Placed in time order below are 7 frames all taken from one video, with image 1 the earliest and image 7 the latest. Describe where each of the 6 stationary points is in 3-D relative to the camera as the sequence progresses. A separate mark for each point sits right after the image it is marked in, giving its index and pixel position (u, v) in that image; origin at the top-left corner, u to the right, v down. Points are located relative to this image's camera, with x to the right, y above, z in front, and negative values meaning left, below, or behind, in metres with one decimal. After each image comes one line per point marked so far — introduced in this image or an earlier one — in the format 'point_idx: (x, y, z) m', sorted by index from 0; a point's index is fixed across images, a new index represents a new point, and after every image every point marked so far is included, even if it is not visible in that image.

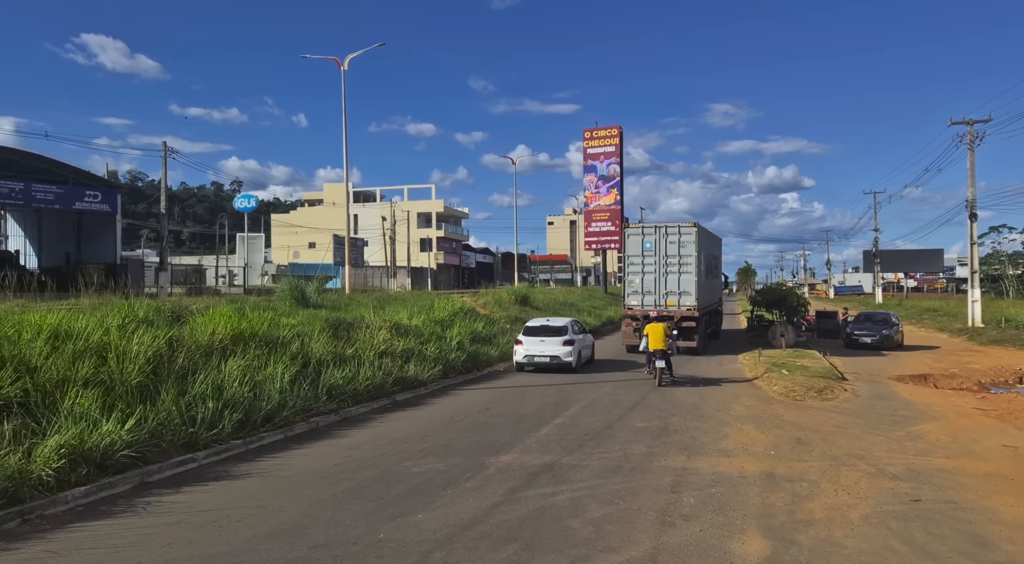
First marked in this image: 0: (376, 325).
0: (-2.9, -1.0, +17.2) m
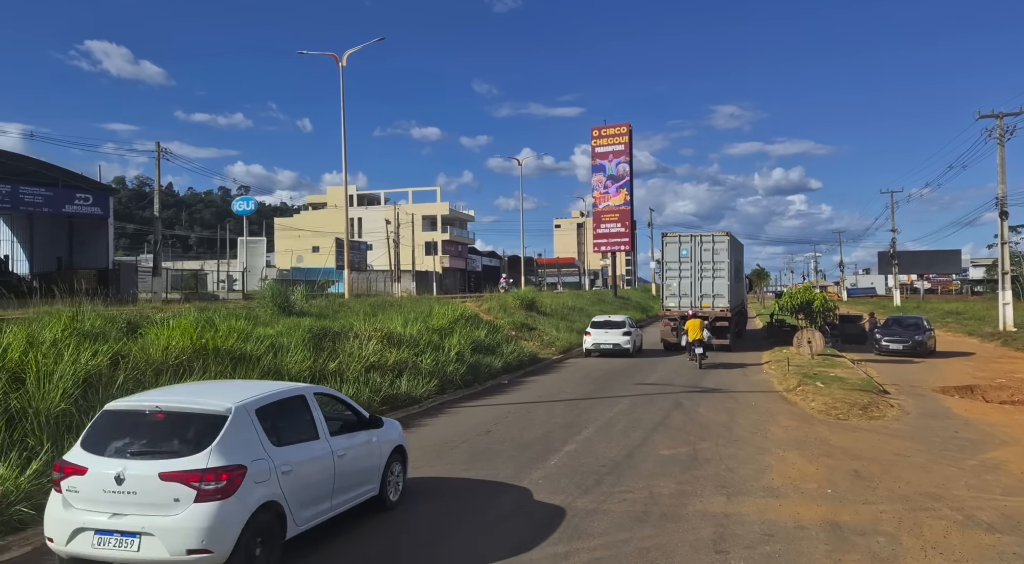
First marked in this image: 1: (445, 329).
0: (-2.8, -1.1, +15.5) m
1: (-1.6, -1.1, +19.4) m
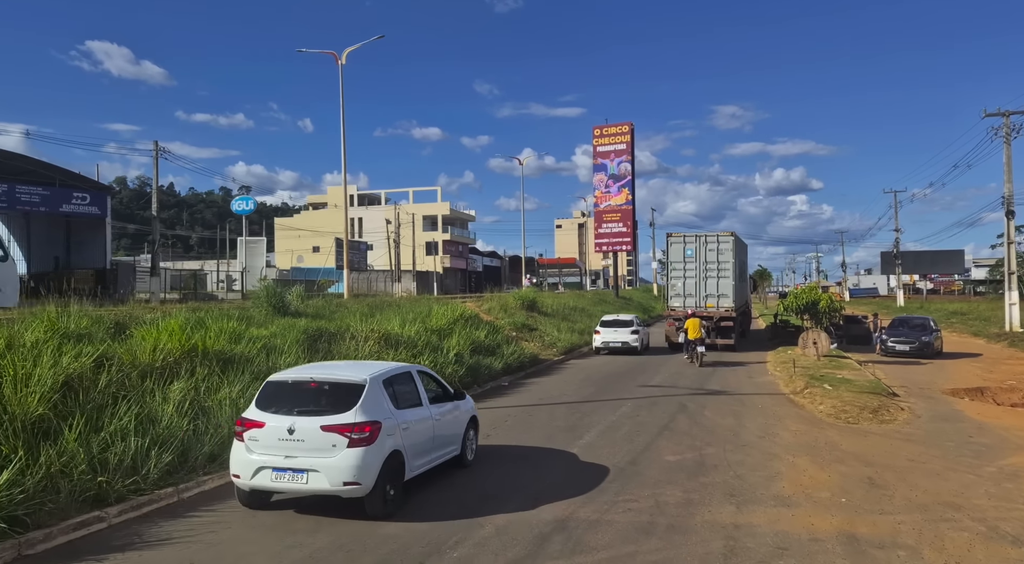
0: (-2.8, -1.0, +15.1) m
1: (-1.6, -1.1, +19.0) m
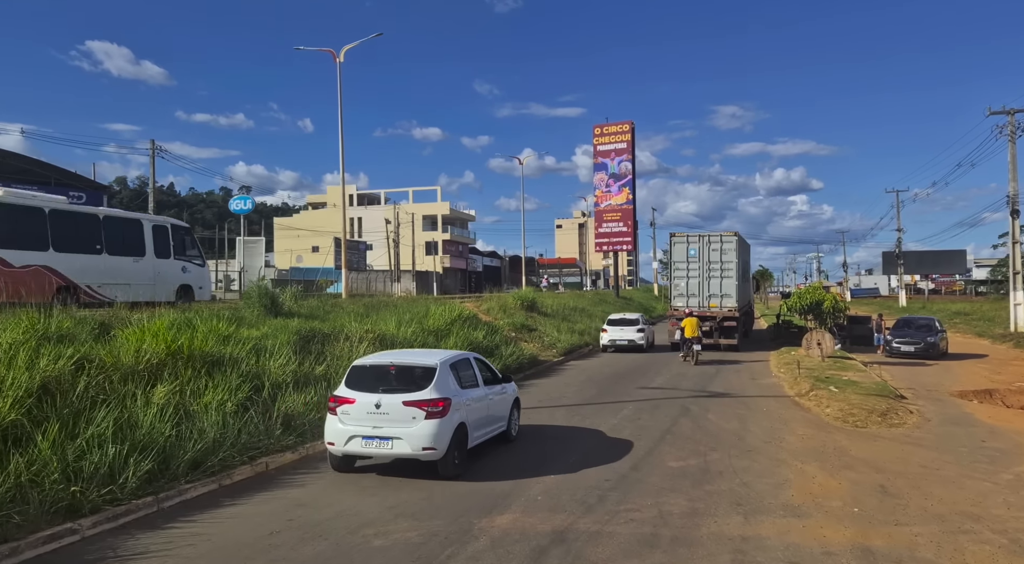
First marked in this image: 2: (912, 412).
0: (-2.9, -1.0, +14.7) m
1: (-1.6, -1.1, +18.7) m
2: (+6.9, -2.3, +13.9) m
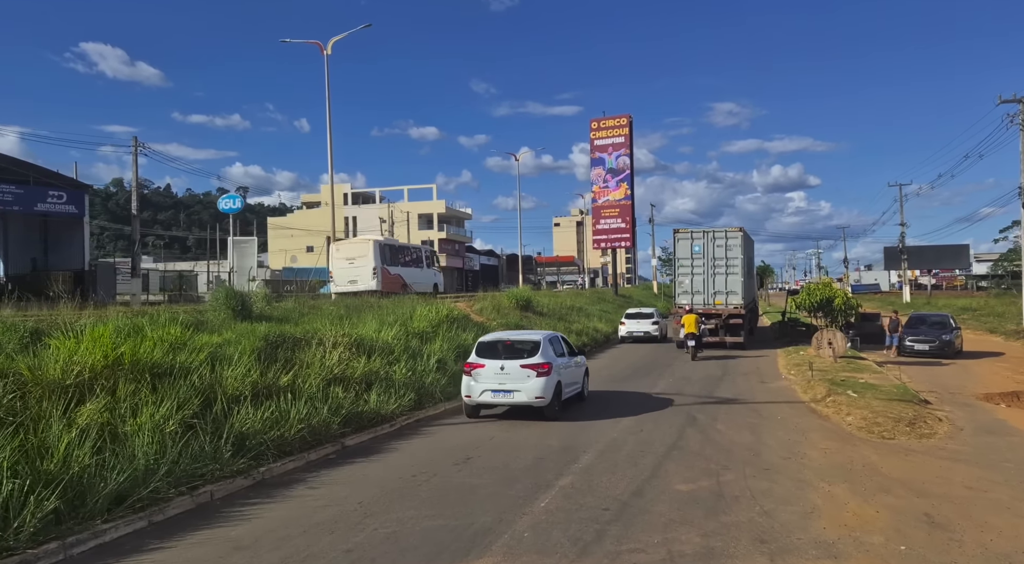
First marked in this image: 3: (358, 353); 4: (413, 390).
0: (-3.1, -1.0, +13.5) m
1: (-1.8, -1.1, +17.4) m
2: (+6.8, -2.2, +12.6) m
3: (-2.6, -1.2, +13.7) m
4: (-1.6, -1.8, +13.2) m
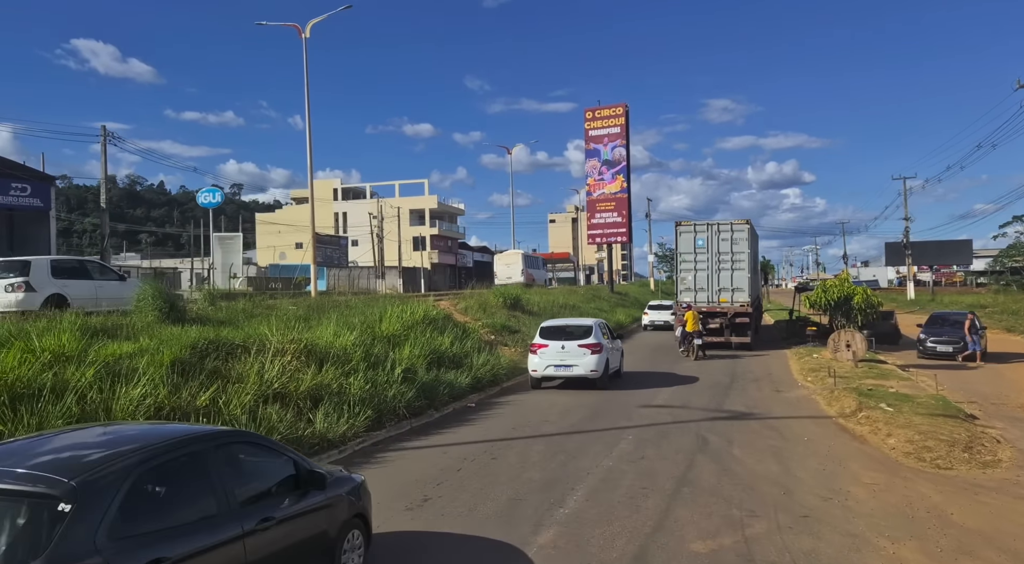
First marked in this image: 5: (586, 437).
0: (-3.4, -1.0, +11.4) m
1: (-2.2, -1.0, +15.3) m
2: (+6.4, -2.1, +10.6) m
3: (-3.0, -1.2, +11.6) m
4: (-2.0, -1.7, +11.2) m
5: (+1.0, -2.1, +10.9) m
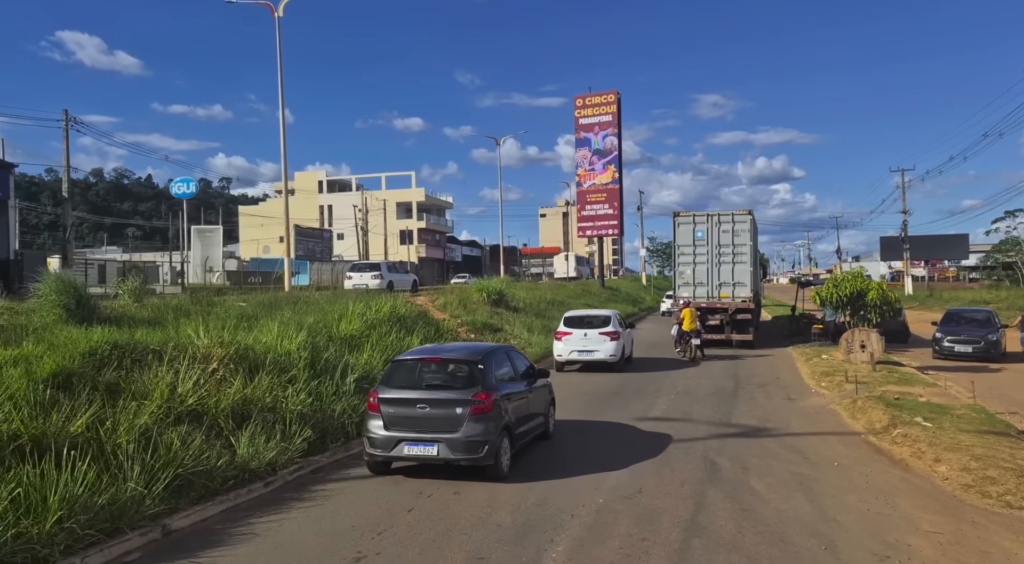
0: (-3.7, -0.9, +9.4) m
1: (-2.6, -0.9, +13.4) m
2: (+6.1, -2.0, +8.8) m
3: (-3.3, -1.1, +9.7) m
4: (-2.3, -1.6, +9.2) m
5: (+0.6, -2.0, +9.0) m
